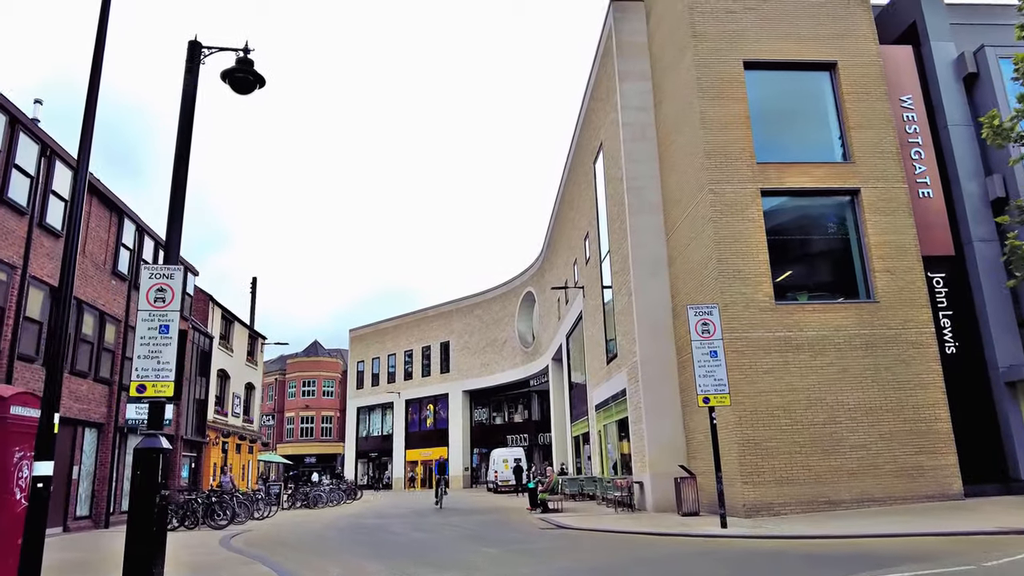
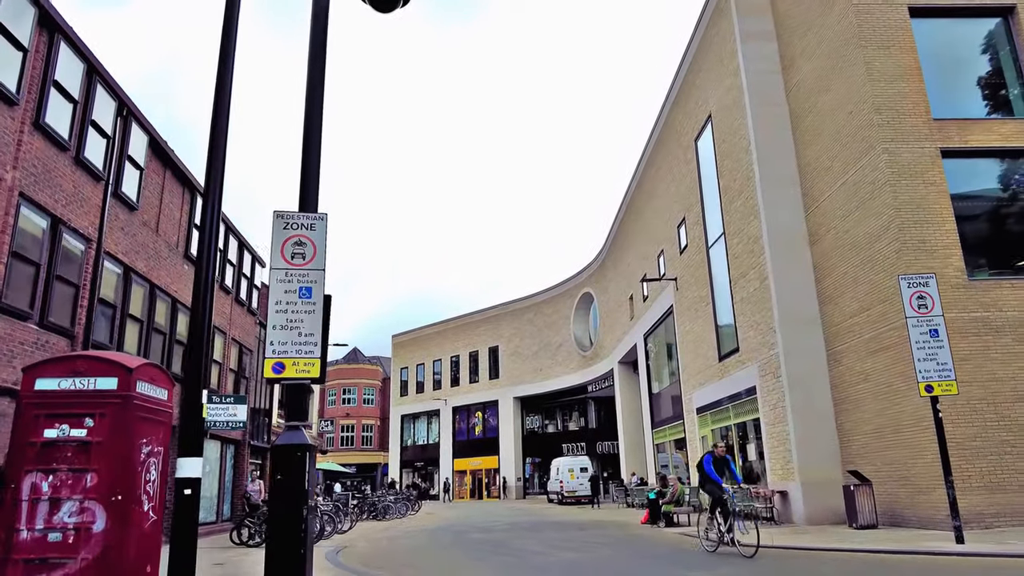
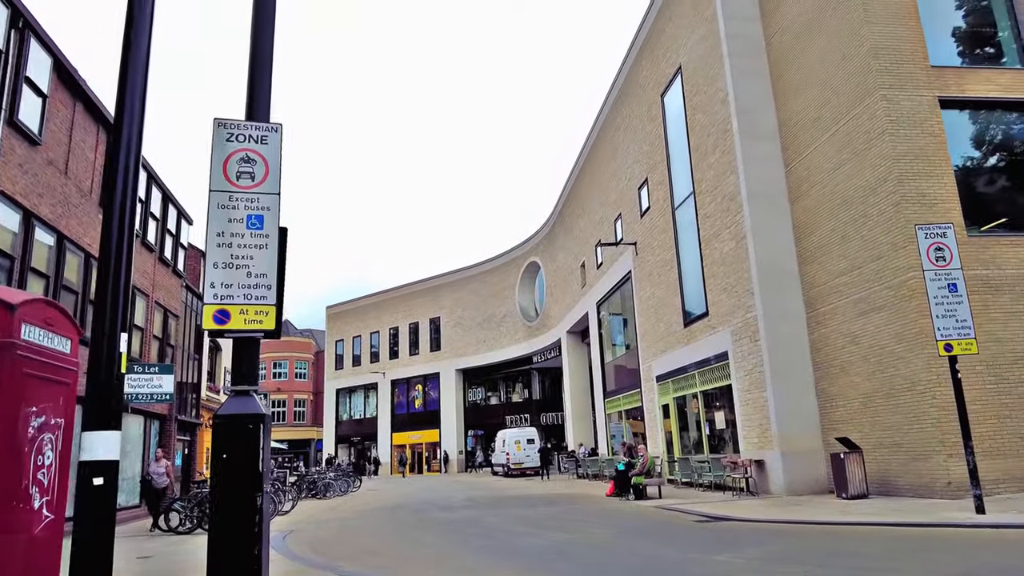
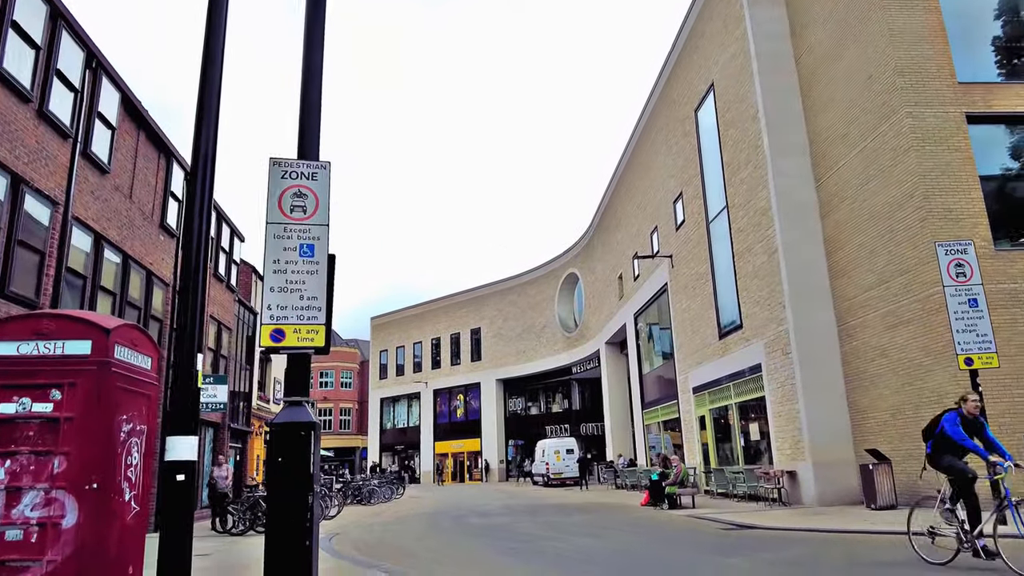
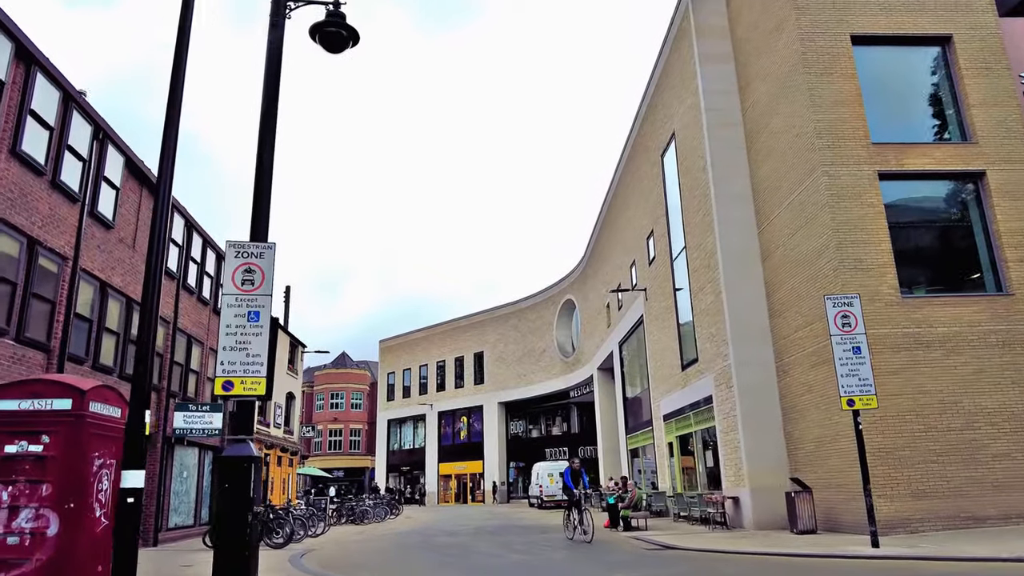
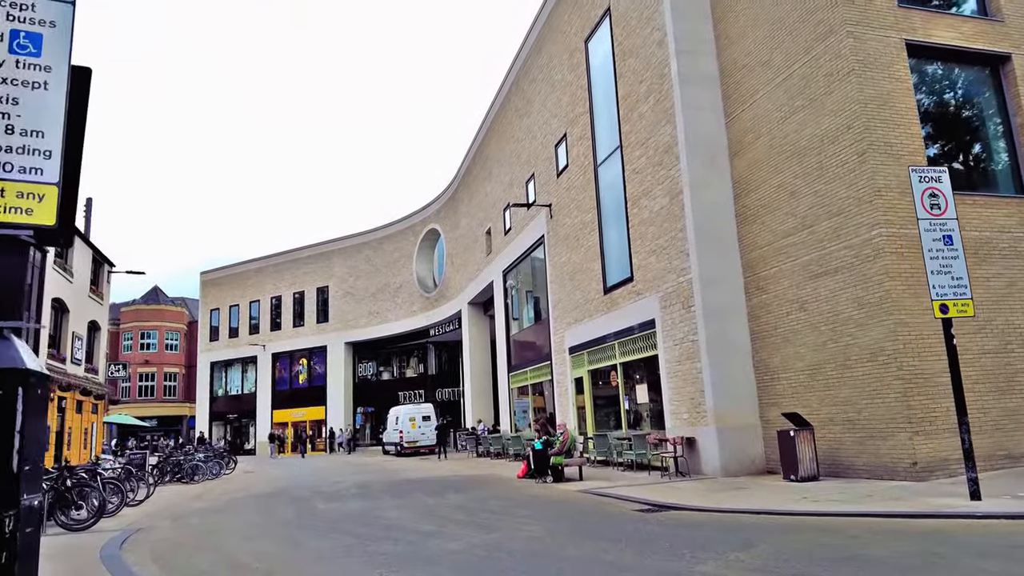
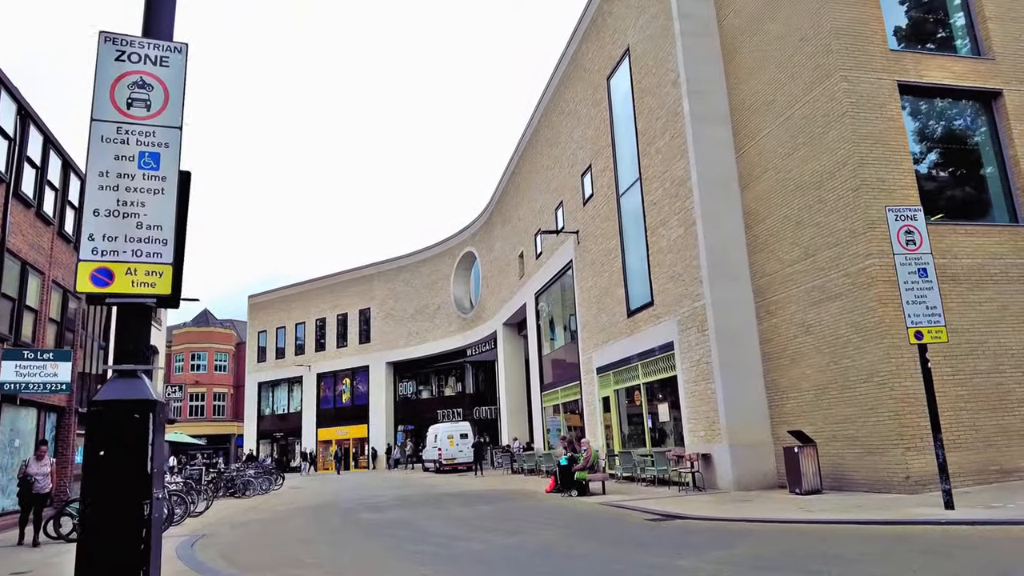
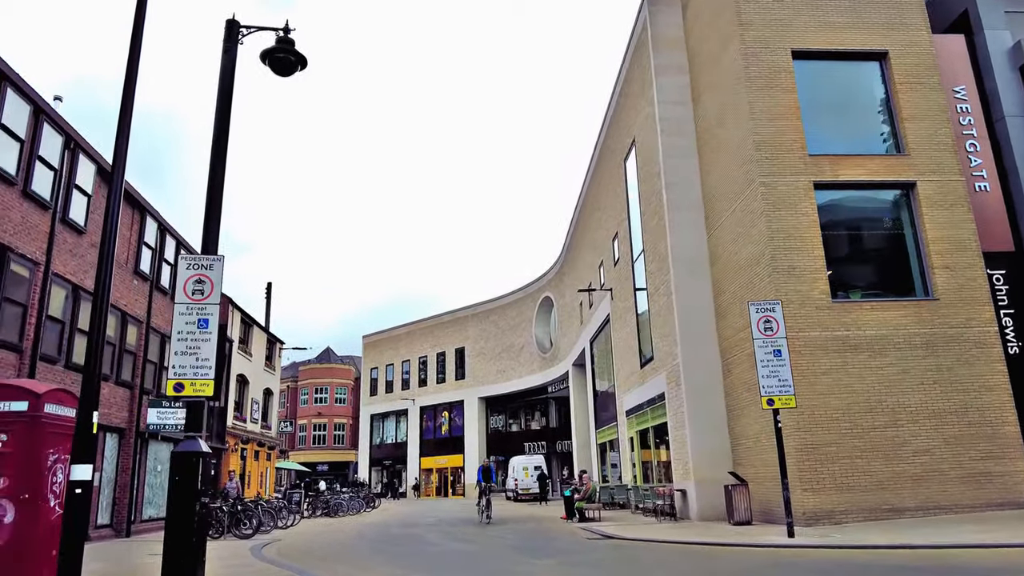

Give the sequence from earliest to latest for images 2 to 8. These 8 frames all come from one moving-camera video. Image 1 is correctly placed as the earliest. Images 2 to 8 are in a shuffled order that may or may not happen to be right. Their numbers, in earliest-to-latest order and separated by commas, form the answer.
8, 5, 2, 4, 3, 7, 6
